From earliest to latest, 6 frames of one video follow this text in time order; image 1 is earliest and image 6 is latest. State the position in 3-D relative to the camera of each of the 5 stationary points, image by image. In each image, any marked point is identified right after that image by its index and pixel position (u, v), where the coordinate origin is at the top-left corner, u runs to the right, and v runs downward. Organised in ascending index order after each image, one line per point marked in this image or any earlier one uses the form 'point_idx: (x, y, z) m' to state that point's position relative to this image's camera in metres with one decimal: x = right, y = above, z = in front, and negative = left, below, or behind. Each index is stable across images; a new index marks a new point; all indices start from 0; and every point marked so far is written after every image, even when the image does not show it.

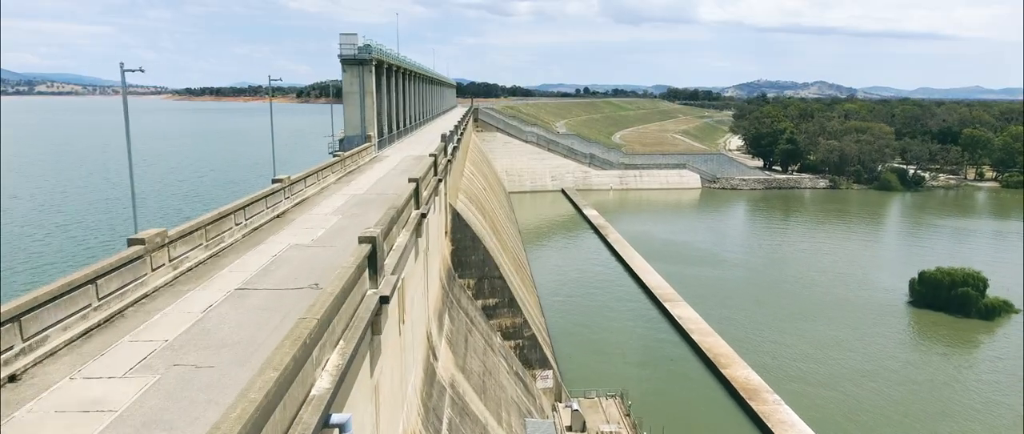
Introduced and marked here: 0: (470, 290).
0: (-0.8, -1.5, +12.6) m
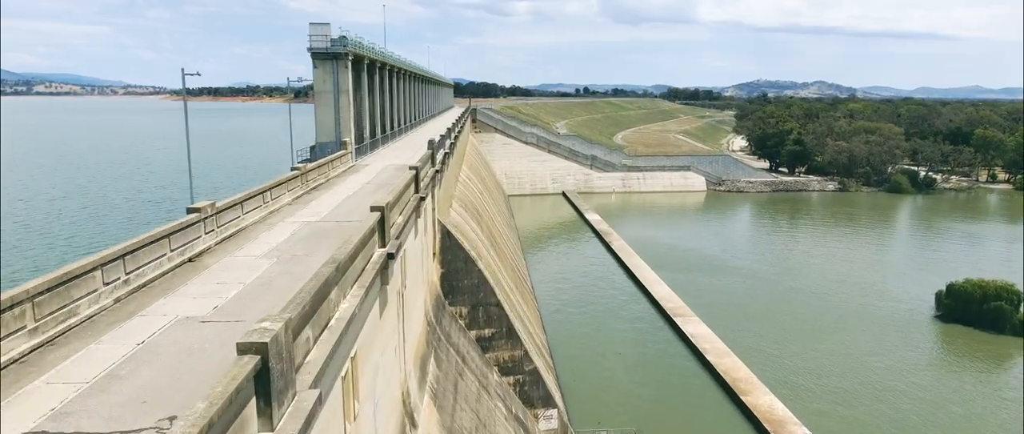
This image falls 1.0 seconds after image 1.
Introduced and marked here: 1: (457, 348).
0: (-0.8, -1.7, +11.1) m
1: (-0.7, -1.7, +8.9) m
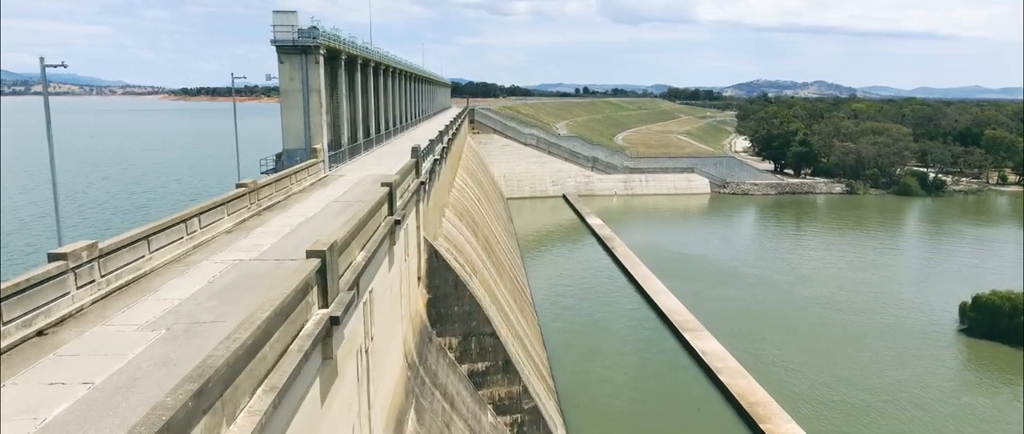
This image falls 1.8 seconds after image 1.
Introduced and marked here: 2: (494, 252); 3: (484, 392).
0: (-0.9, -1.9, +9.9) m
1: (-0.8, -1.9, +7.7) m
2: (-0.5, -0.9, +17.6) m
3: (-0.4, -2.3, +9.4) m
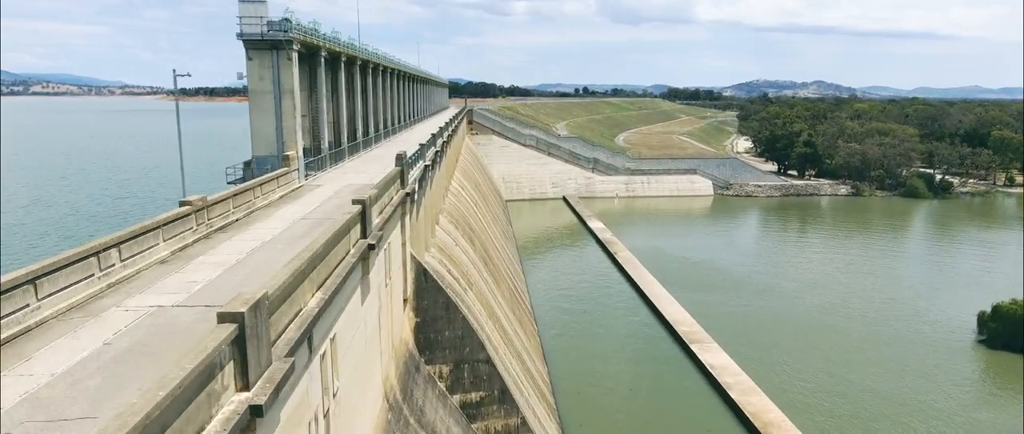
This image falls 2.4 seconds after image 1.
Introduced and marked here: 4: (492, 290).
0: (-0.9, -2.1, +9.1) m
1: (-0.8, -2.1, +6.8) m
2: (-0.5, -1.0, +16.8) m
3: (-0.4, -2.5, +8.6) m
4: (-0.4, -1.5, +13.9) m
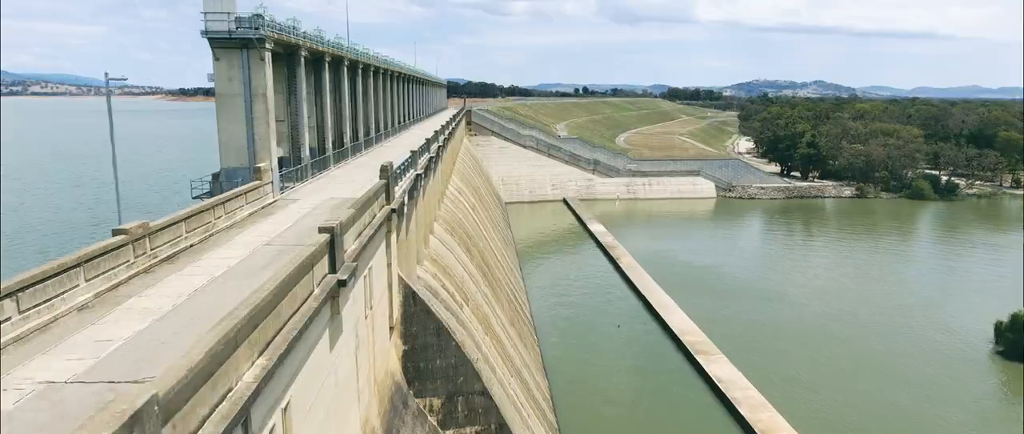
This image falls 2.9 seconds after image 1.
0: (-0.9, -2.3, +8.4) m
1: (-0.8, -2.2, +6.1) m
2: (-0.5, -1.2, +16.1) m
3: (-0.4, -2.7, +7.9) m
4: (-0.4, -1.6, +13.2) m
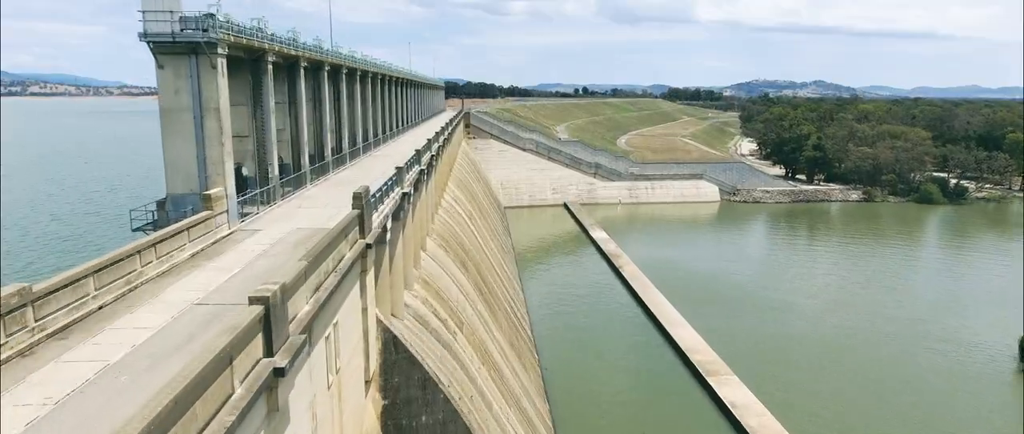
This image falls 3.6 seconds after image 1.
0: (-0.9, -2.5, +7.4) m
1: (-0.8, -2.5, +5.2) m
2: (-0.5, -1.5, +15.2) m
3: (-0.5, -2.9, +7.0) m
4: (-0.5, -1.9, +12.3) m
